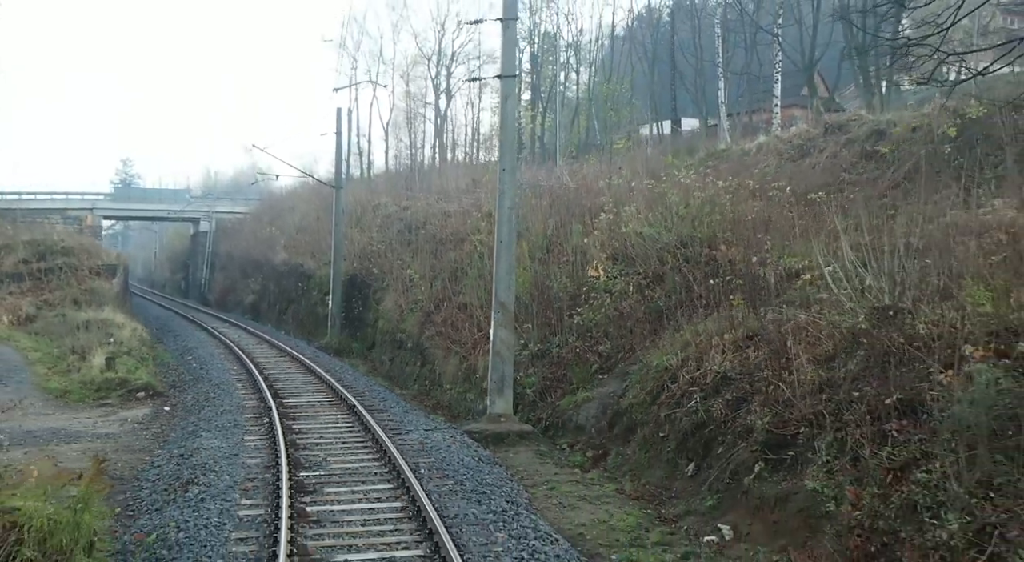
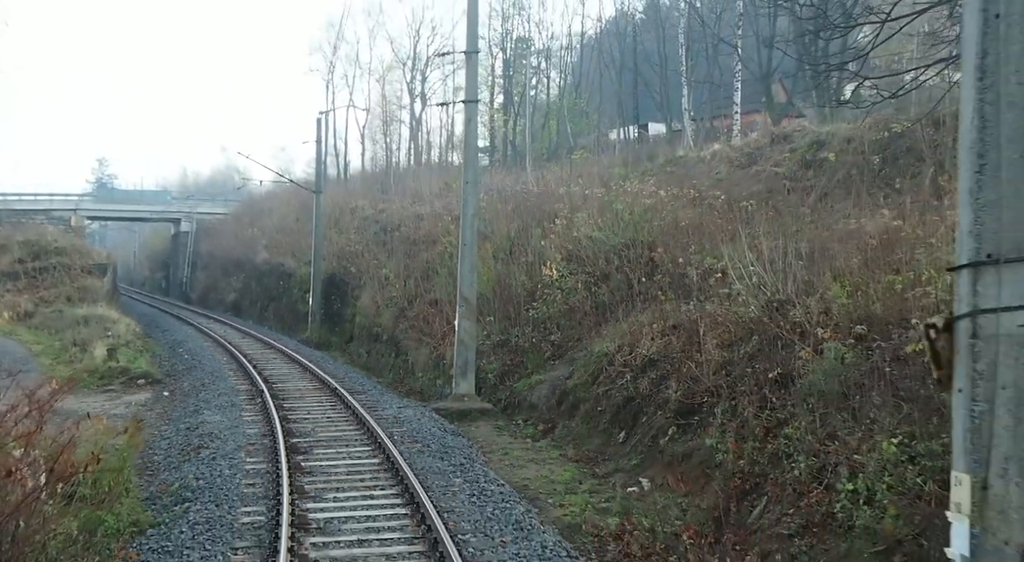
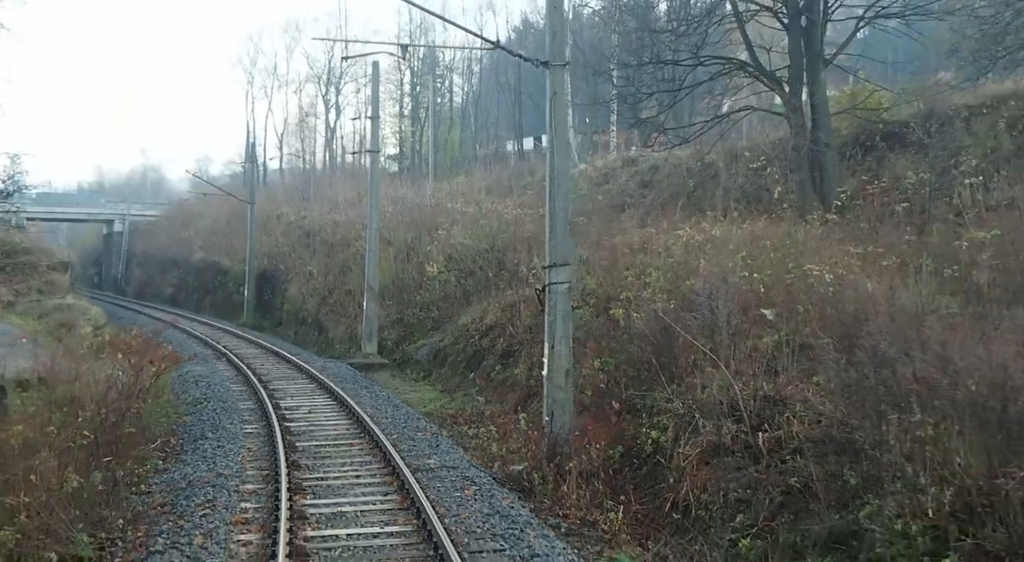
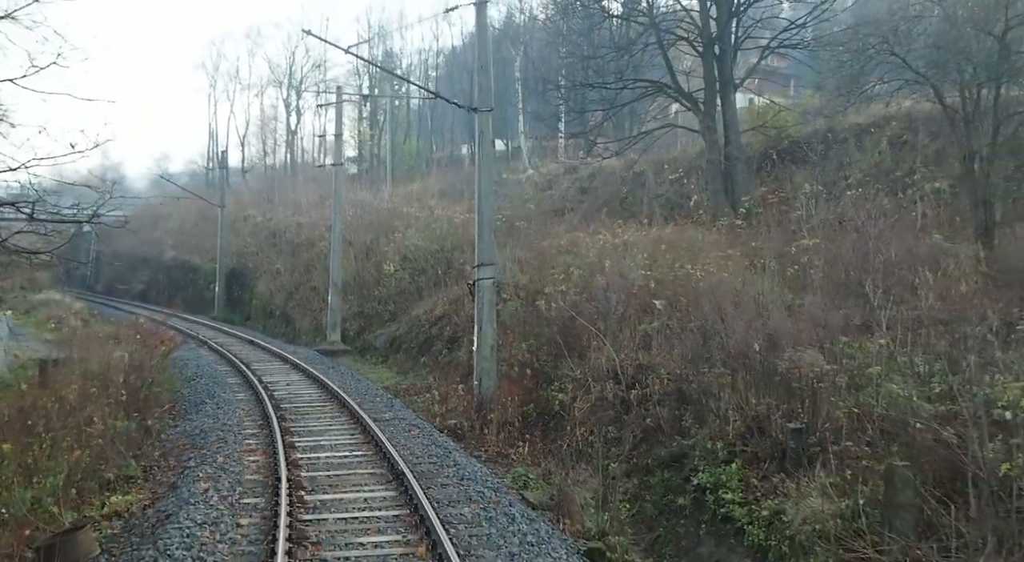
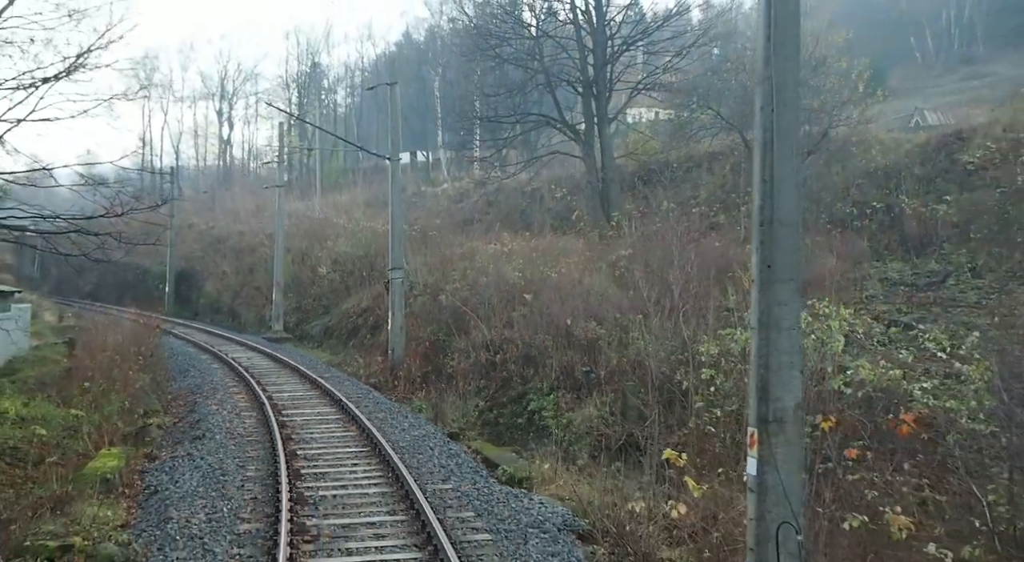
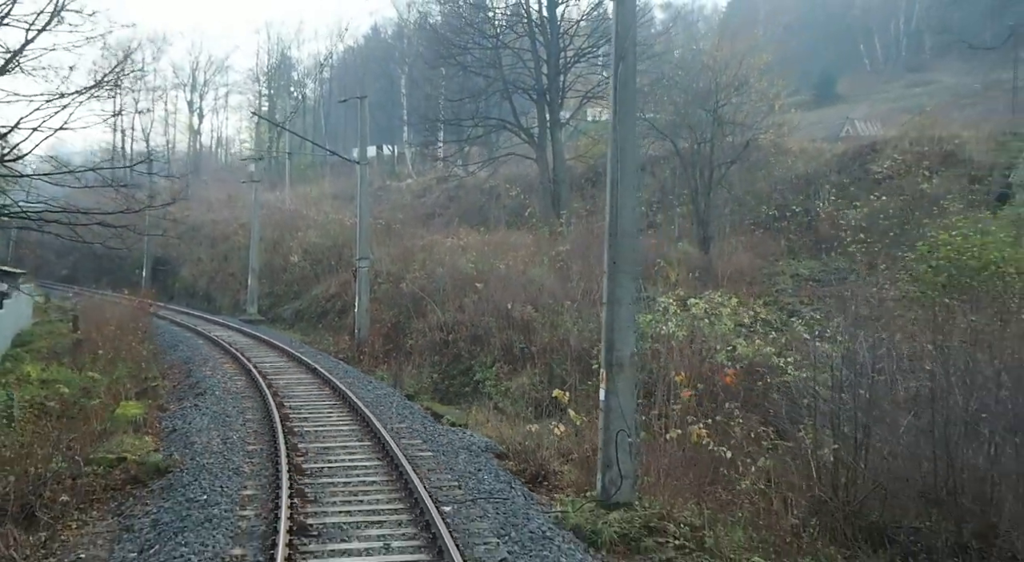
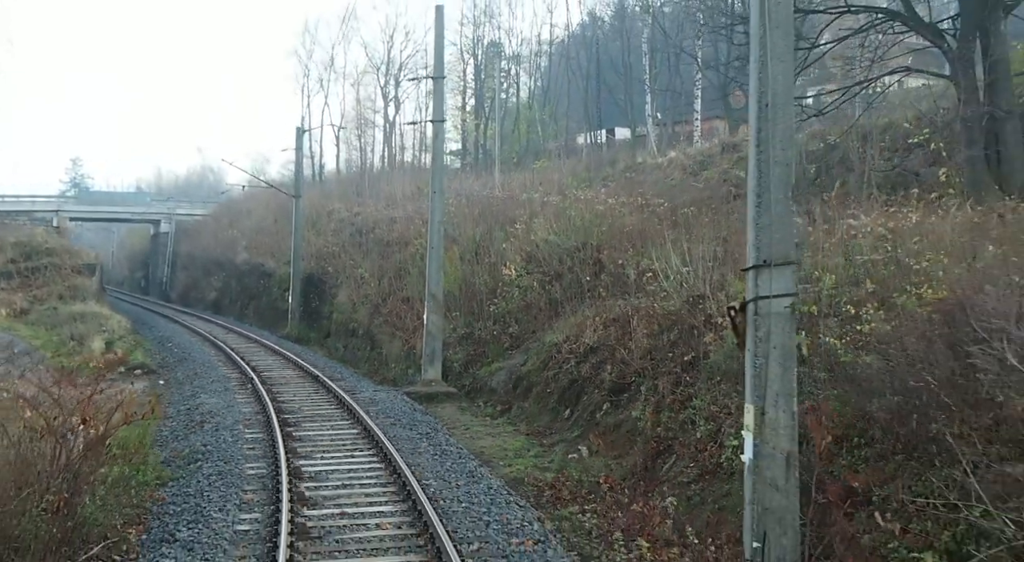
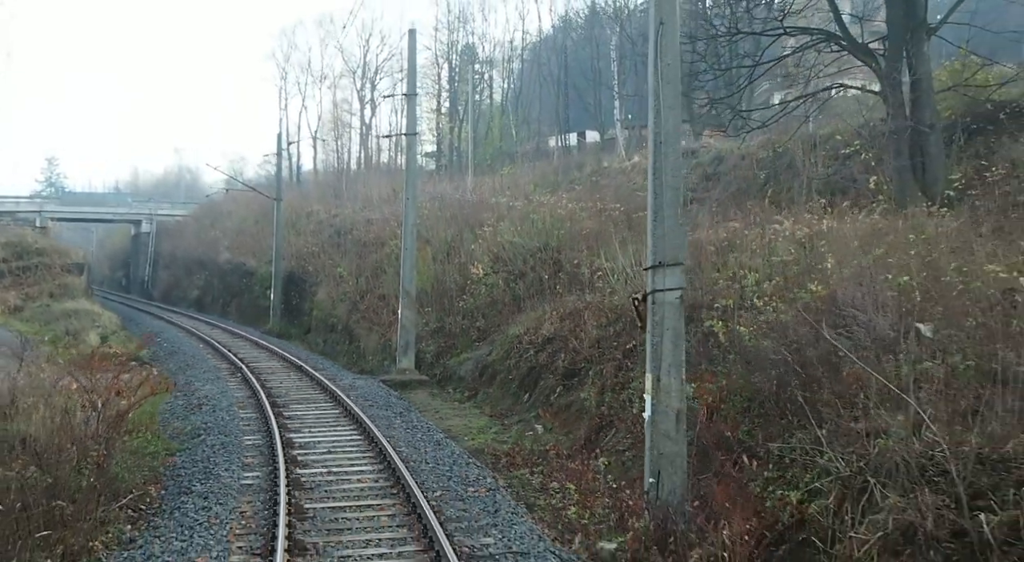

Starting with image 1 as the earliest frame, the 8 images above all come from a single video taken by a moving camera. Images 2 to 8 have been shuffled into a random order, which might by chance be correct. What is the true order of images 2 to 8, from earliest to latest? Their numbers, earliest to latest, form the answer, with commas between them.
2, 7, 8, 3, 4, 5, 6
